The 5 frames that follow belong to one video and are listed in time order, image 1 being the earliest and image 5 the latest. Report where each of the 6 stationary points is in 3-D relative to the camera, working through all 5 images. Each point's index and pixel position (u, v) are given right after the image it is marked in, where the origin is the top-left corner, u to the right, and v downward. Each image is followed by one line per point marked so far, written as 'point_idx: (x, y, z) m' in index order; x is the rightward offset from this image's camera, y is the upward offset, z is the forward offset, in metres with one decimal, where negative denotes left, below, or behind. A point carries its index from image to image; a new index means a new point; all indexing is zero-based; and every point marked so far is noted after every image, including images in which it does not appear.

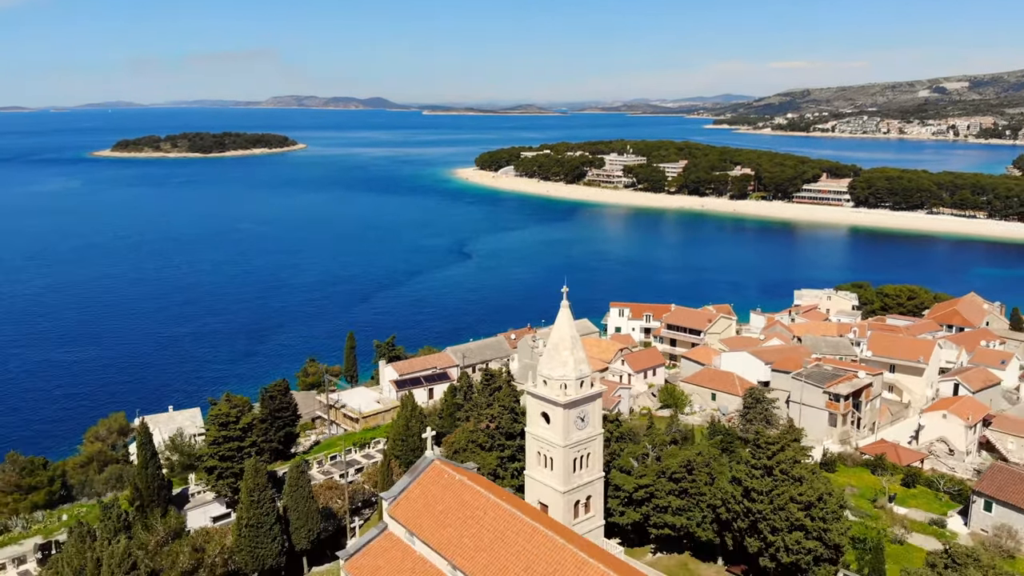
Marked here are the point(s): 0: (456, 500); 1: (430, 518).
0: (-1.1, -4.4, +15.2) m
1: (-1.6, -4.7, +15.1) m
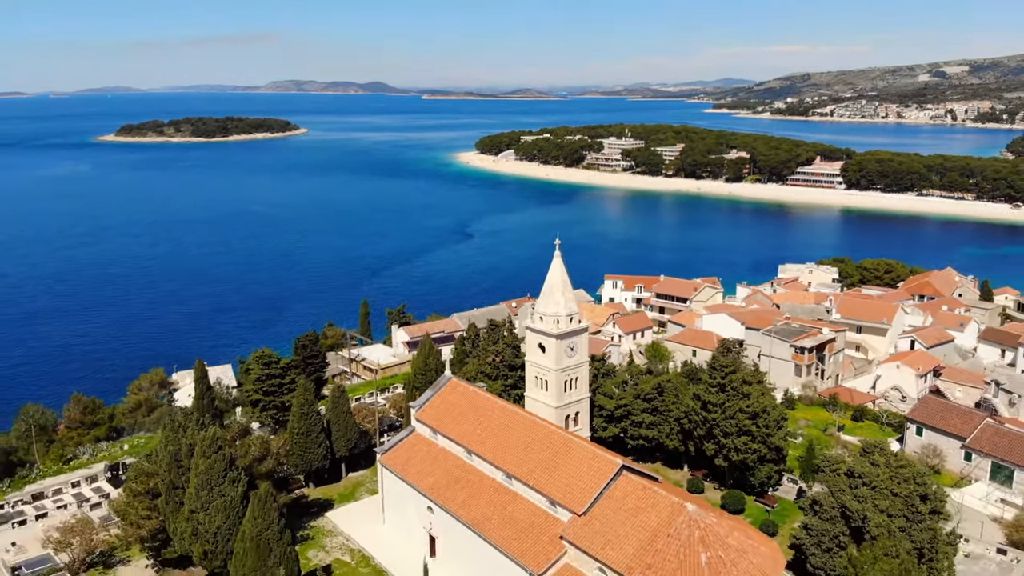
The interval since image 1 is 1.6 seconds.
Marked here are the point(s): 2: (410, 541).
0: (-1.0, -3.0, +18.9) m
1: (-1.6, -3.4, +18.8) m
2: (-2.5, -6.4, +18.1) m
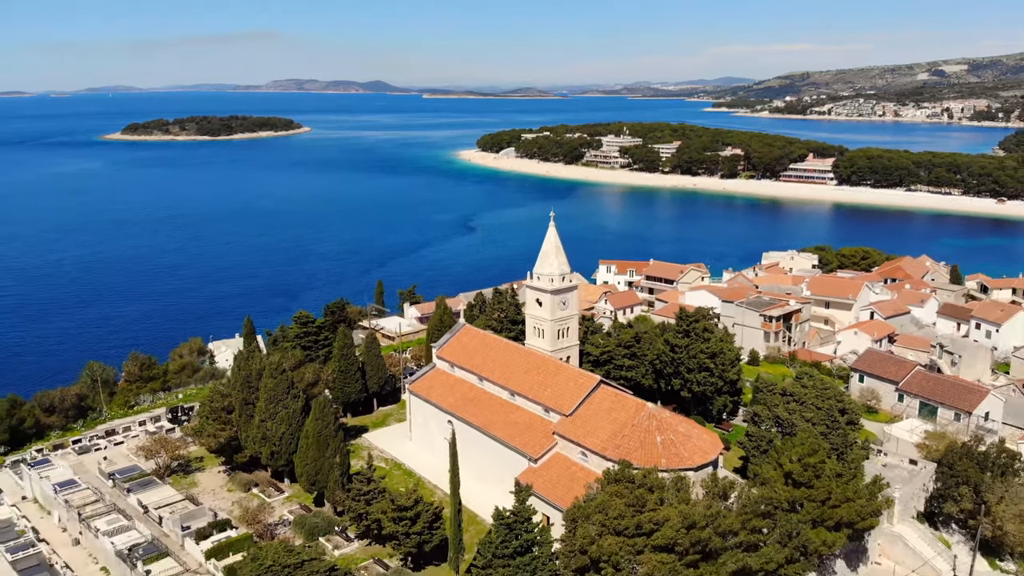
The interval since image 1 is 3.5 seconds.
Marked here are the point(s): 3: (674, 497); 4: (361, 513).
0: (-1.0, -1.8, +23.2) m
1: (-1.5, -2.1, +23.2) m
2: (-2.4, -5.2, +22.5) m
3: (+3.6, -4.6, +16.1) m
4: (-3.7, -5.6, +18.0) m
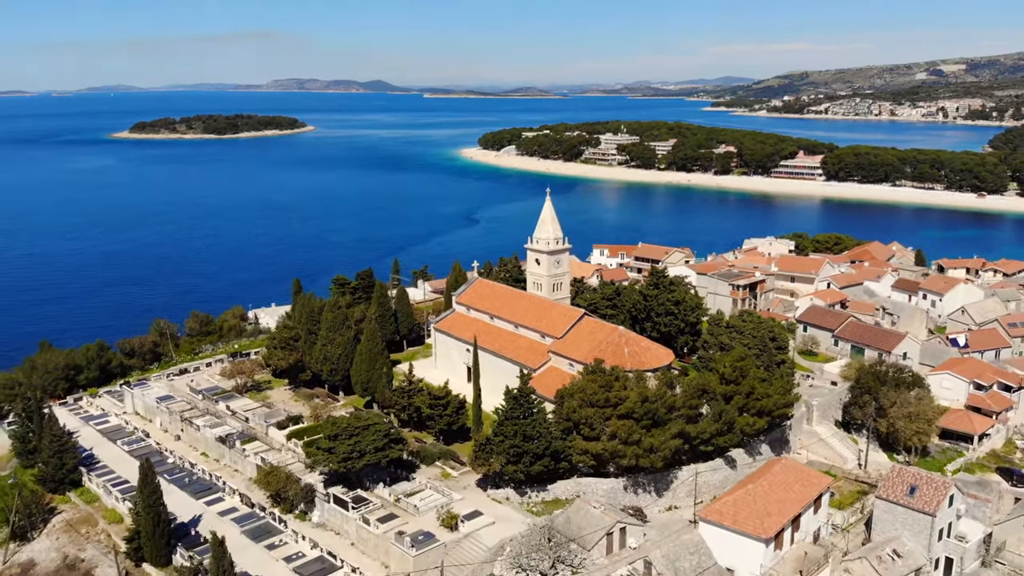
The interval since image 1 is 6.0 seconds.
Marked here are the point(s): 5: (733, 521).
0: (-0.8, 0.0, +29.2) m
1: (-1.4, -0.4, +29.2) m
2: (-2.2, -3.5, +28.5) m
3: (+3.7, -2.9, +22.1) m
4: (-3.6, -3.9, +24.0) m
5: (+6.0, -6.3, +19.3) m
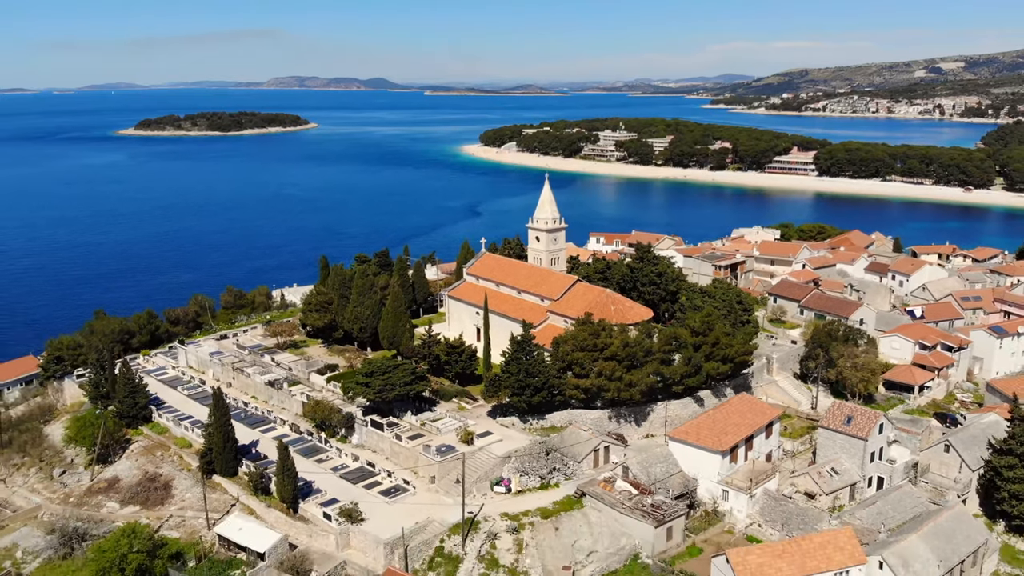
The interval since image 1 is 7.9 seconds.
0: (-0.7, +1.3, +33.6) m
1: (-1.2, +1.0, +33.6) m
2: (-2.1, -2.1, +32.9) m
3: (+3.9, -1.6, +26.5) m
4: (-3.4, -2.6, +28.4) m
5: (+6.1, -5.0, +23.8) m
